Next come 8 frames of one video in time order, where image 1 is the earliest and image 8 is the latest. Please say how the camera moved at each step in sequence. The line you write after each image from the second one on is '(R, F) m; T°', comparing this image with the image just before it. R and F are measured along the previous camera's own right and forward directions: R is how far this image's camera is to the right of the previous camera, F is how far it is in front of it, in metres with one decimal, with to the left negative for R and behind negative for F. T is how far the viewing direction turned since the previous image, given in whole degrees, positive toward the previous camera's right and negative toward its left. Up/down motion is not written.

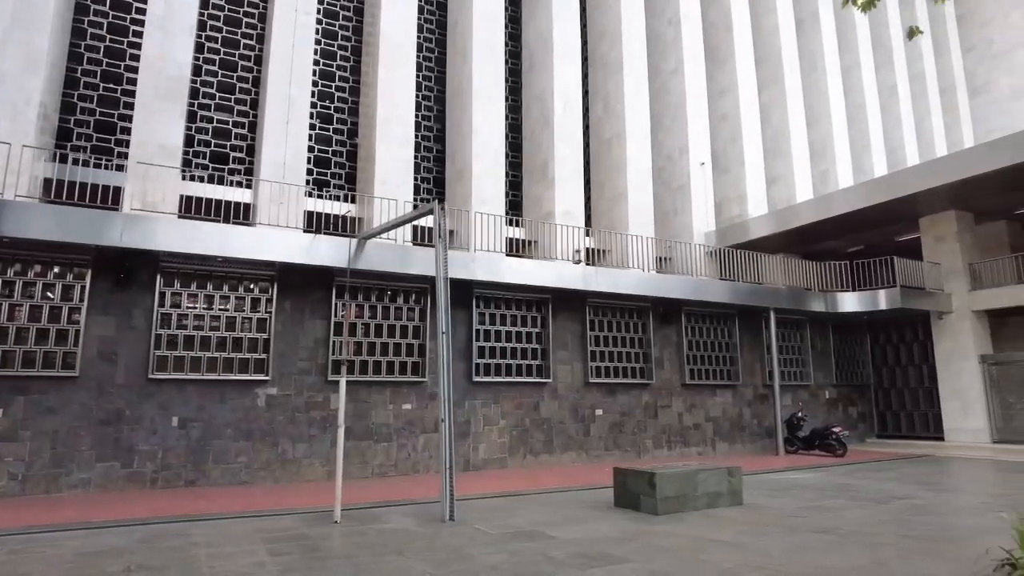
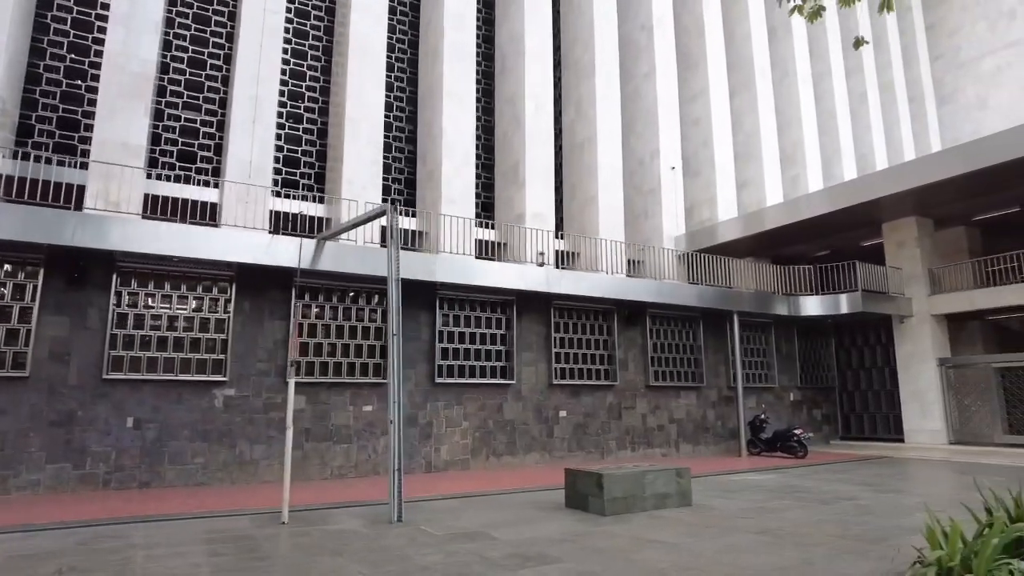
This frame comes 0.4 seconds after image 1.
(+0.4, -0.1) m; +1°
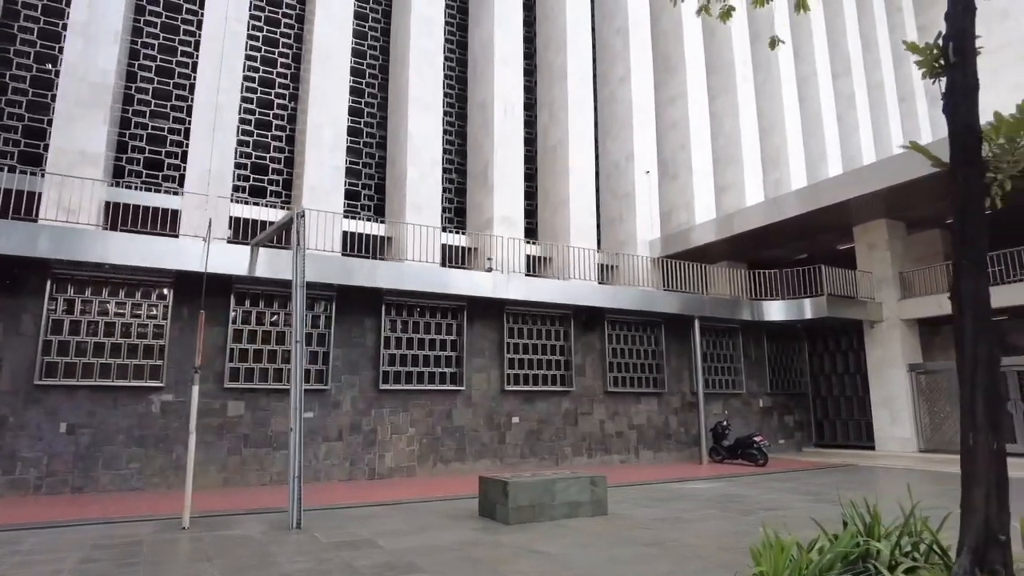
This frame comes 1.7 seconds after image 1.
(+1.3, +0.1) m; -1°
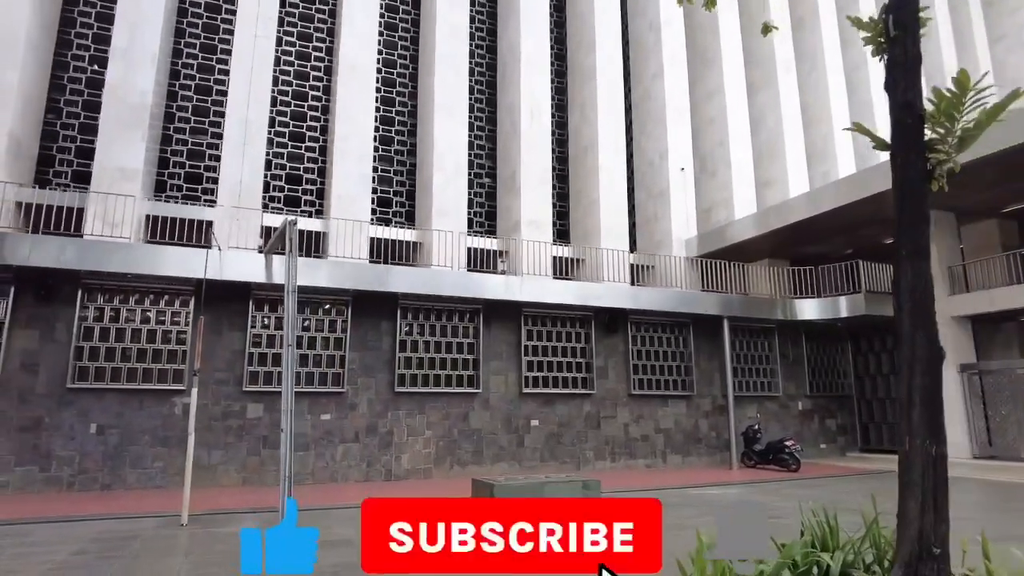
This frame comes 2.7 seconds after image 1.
(+0.9, +0.1) m; -5°
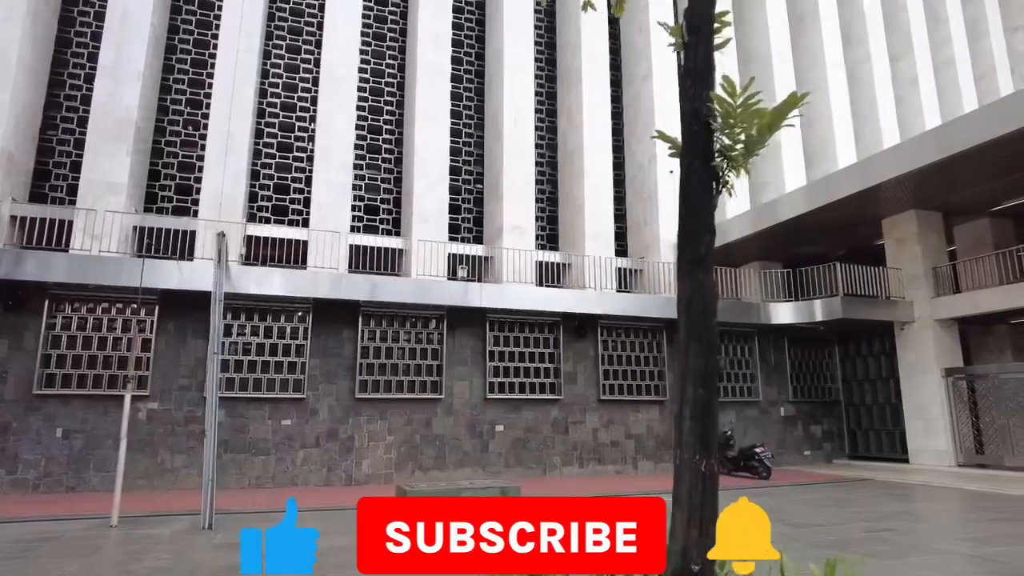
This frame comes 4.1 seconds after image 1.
(+1.4, 0.0) m; -3°
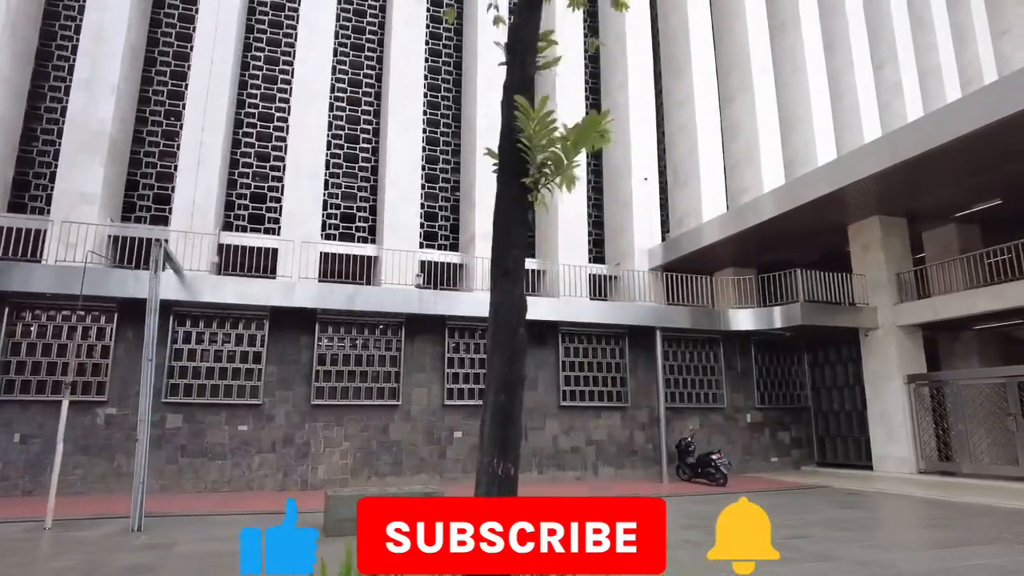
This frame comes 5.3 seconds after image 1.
(+1.1, -0.1) m; -1°
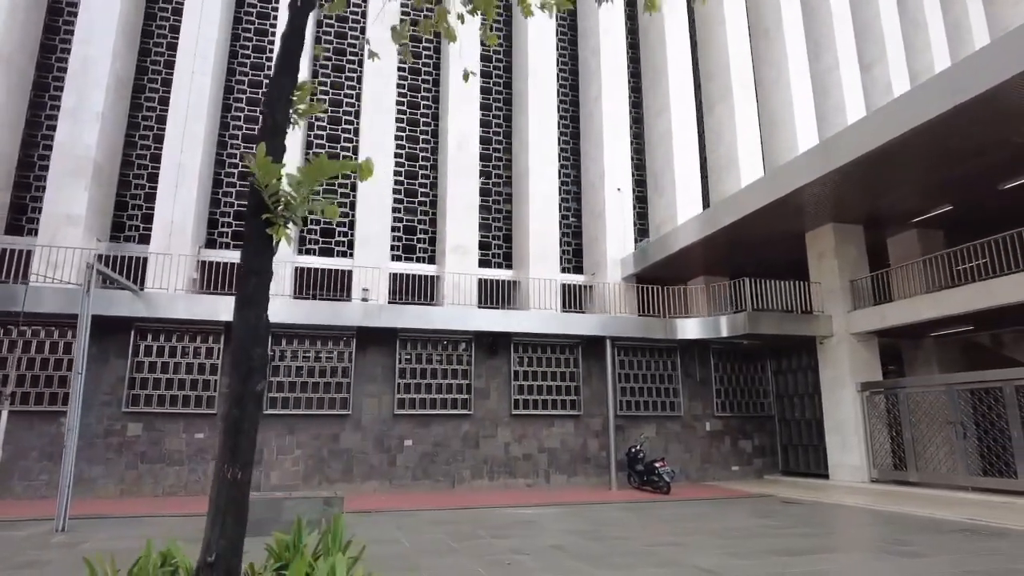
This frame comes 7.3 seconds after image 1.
(+1.9, -0.3) m; -3°
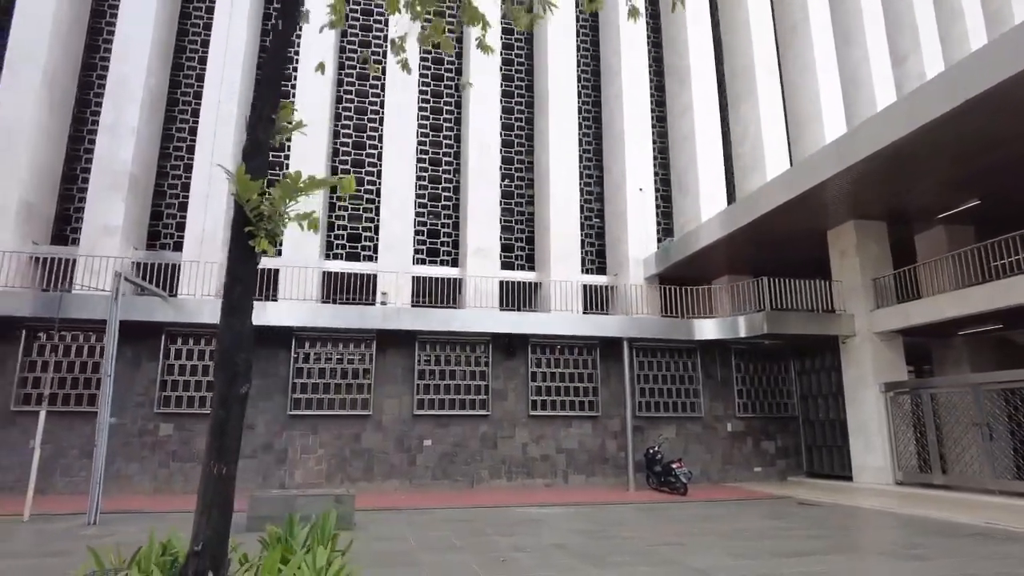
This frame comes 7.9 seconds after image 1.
(+0.5, -0.2) m; -3°
